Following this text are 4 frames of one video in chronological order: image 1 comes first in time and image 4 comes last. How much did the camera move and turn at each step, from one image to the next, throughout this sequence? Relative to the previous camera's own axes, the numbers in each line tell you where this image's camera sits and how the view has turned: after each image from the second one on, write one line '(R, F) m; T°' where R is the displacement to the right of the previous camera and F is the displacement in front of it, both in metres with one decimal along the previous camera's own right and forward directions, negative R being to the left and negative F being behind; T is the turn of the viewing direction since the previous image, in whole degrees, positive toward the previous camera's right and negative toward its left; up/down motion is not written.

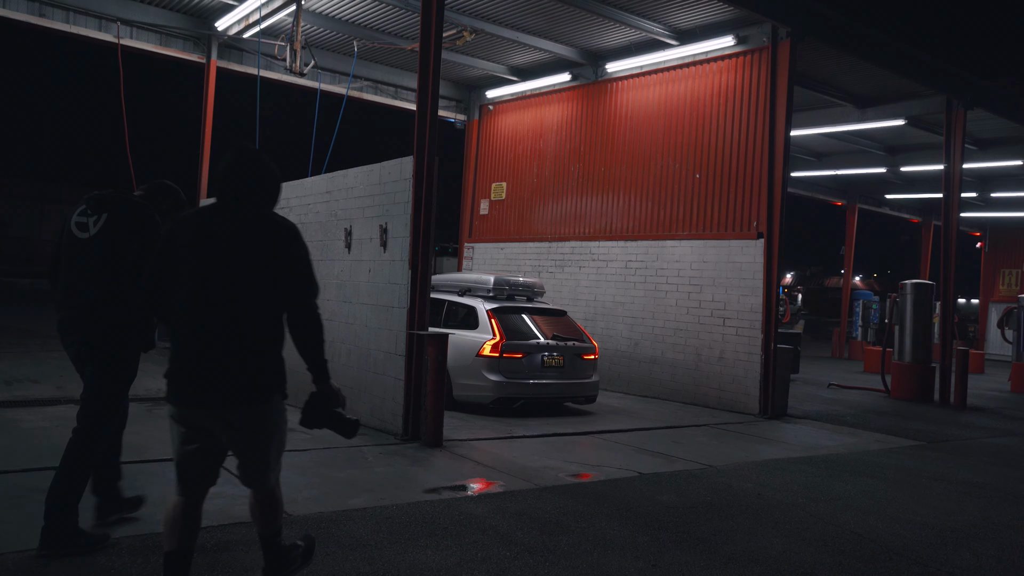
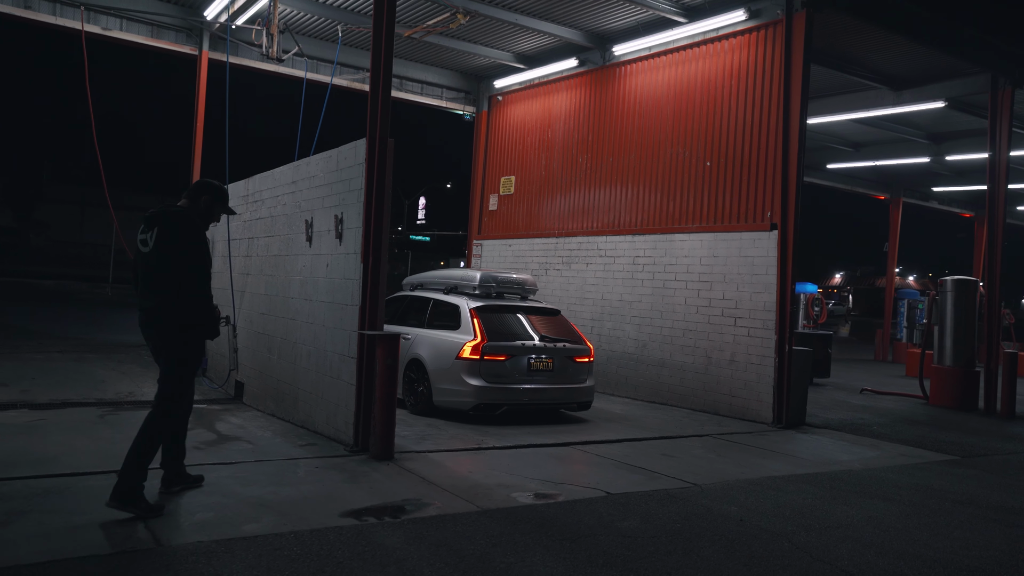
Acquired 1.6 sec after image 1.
(+0.7, +0.7) m; -3°
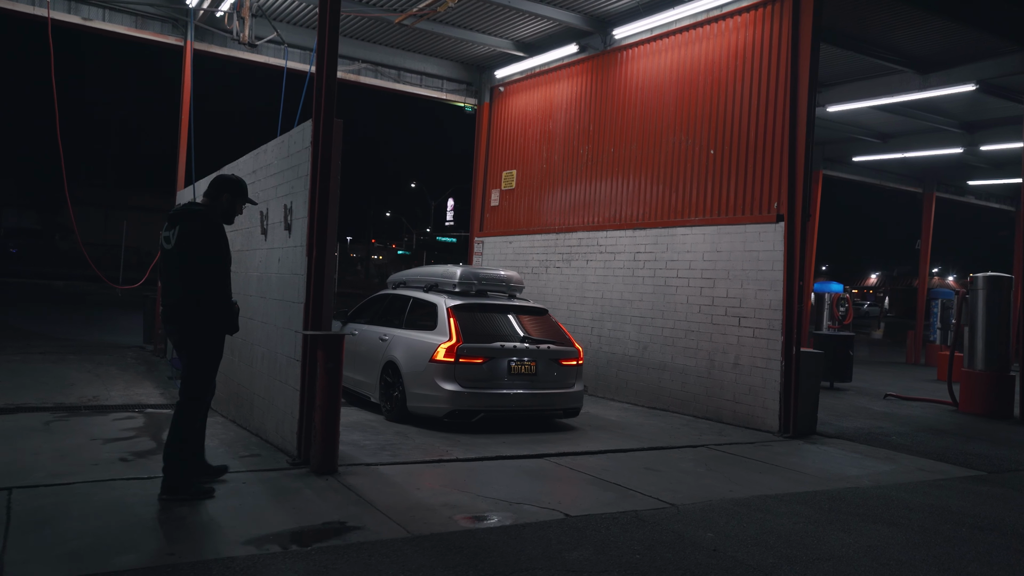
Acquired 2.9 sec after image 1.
(+0.5, +0.6) m; -2°
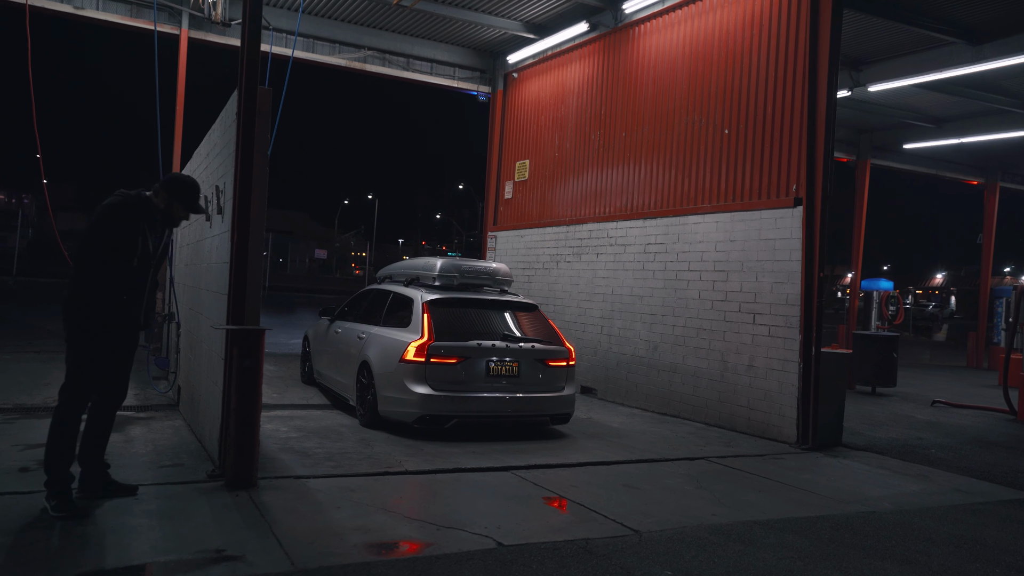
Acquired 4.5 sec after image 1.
(+0.7, +0.8) m; -4°
